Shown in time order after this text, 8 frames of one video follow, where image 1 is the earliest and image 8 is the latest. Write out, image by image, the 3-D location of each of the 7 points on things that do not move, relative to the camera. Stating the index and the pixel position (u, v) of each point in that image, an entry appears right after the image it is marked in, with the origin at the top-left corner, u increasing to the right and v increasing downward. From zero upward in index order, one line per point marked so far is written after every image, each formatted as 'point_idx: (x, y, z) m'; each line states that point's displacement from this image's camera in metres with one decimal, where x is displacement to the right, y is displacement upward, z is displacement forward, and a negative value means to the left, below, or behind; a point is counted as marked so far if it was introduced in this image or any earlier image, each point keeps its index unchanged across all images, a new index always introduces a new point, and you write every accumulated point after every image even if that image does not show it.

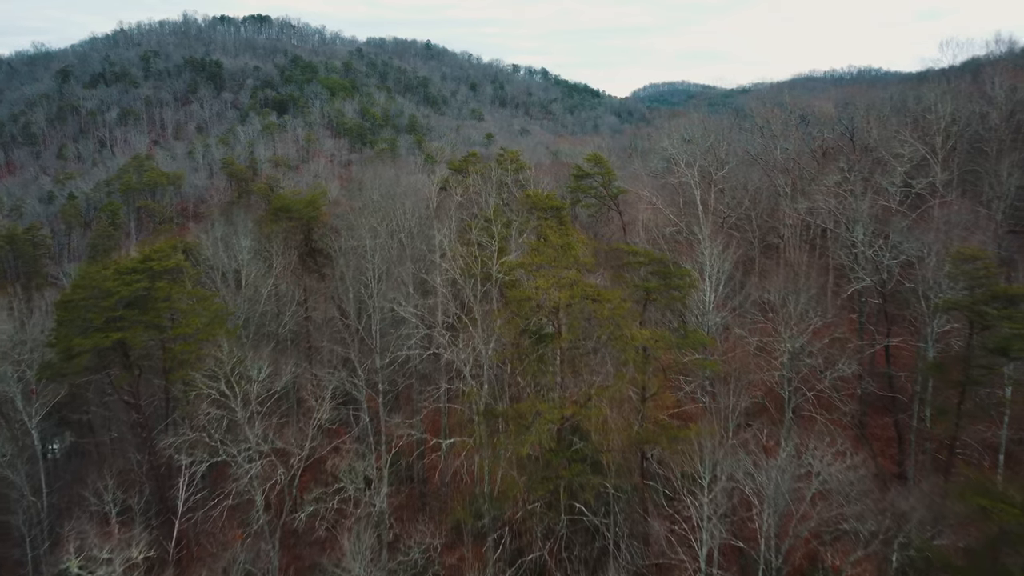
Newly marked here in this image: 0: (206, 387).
0: (-6.2, -2.0, +16.7) m
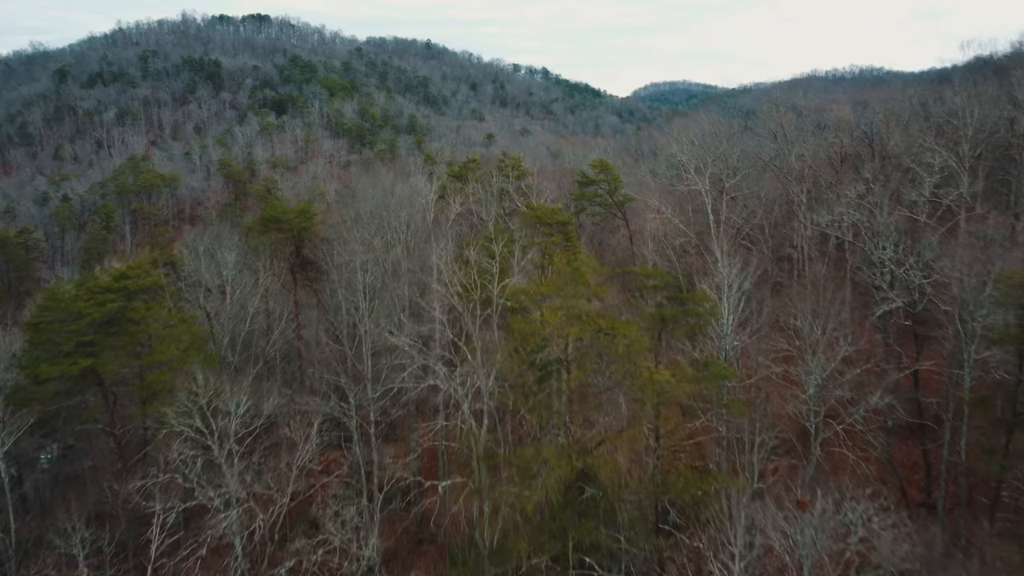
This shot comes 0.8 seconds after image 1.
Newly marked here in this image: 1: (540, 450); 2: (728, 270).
0: (-6.2, -2.5, +15.3) m
1: (+0.5, -2.6, +12.8) m
2: (+5.1, +0.4, +19.1) m
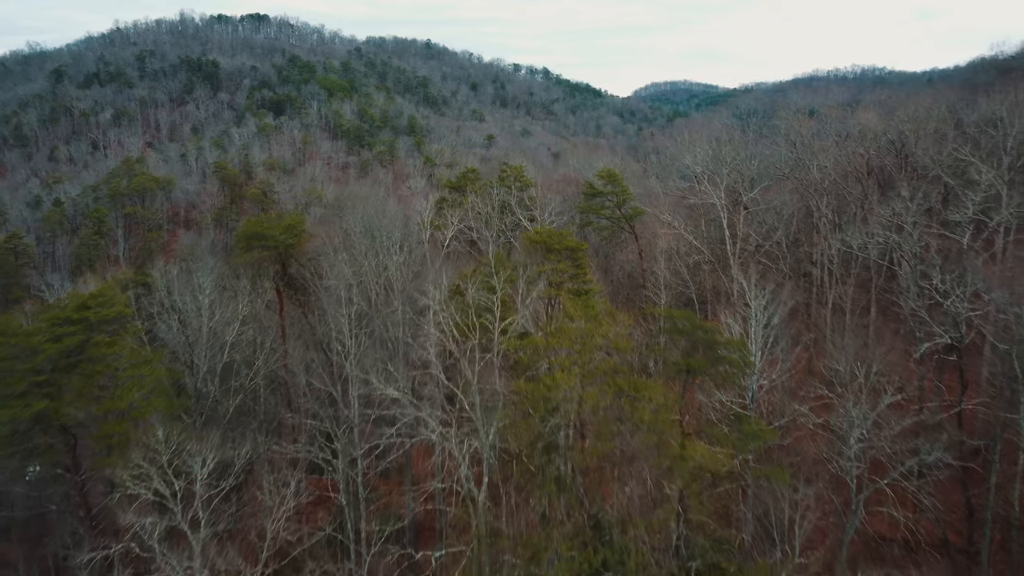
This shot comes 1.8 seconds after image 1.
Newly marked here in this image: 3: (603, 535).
0: (-6.1, -3.2, +13.3) m
1: (+0.5, -3.3, +10.9) m
2: (+5.2, -0.3, +17.2) m
3: (+1.2, -3.3, +10.9) m
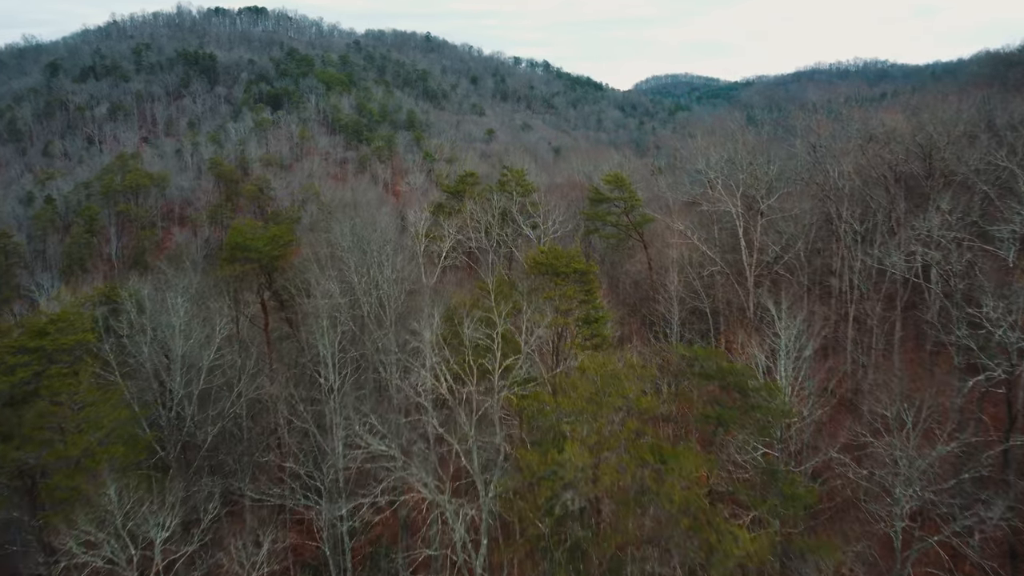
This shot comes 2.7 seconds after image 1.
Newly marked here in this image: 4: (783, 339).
0: (-6.1, -3.8, +11.6) m
1: (+0.6, -3.9, +9.2) m
2: (+5.2, -0.8, +15.4) m
3: (+1.2, -3.9, +9.2) m
4: (+5.1, -0.9, +15.4) m
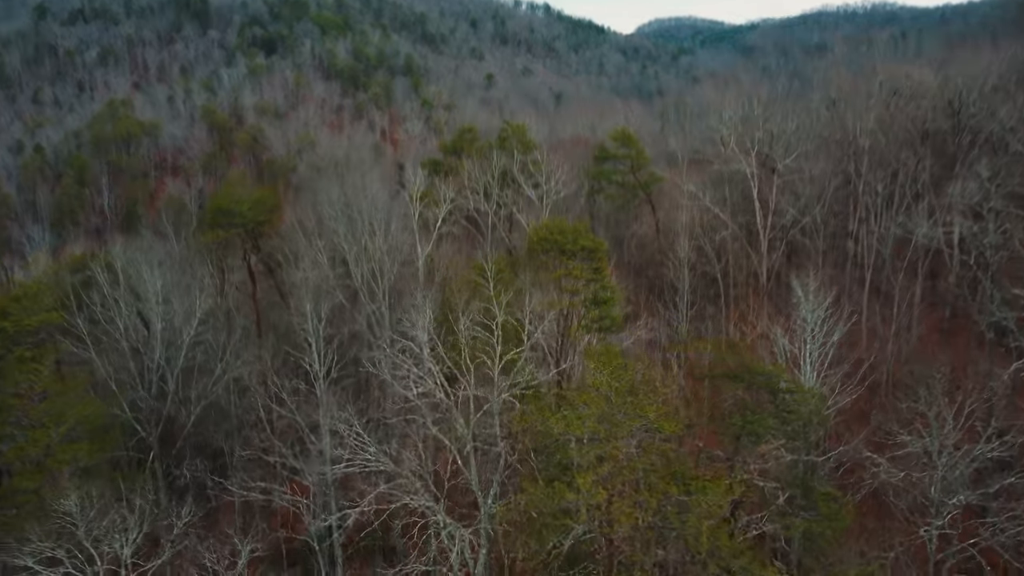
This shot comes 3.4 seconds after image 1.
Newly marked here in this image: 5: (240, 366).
0: (-6.0, -3.6, +10.5) m
1: (+0.6, -3.9, +8.1) m
2: (+5.2, -0.5, +14.1) m
3: (+1.3, -3.9, +8.1) m
4: (+5.1, -0.6, +14.1) m
5: (-6.4, -1.8, +19.1) m
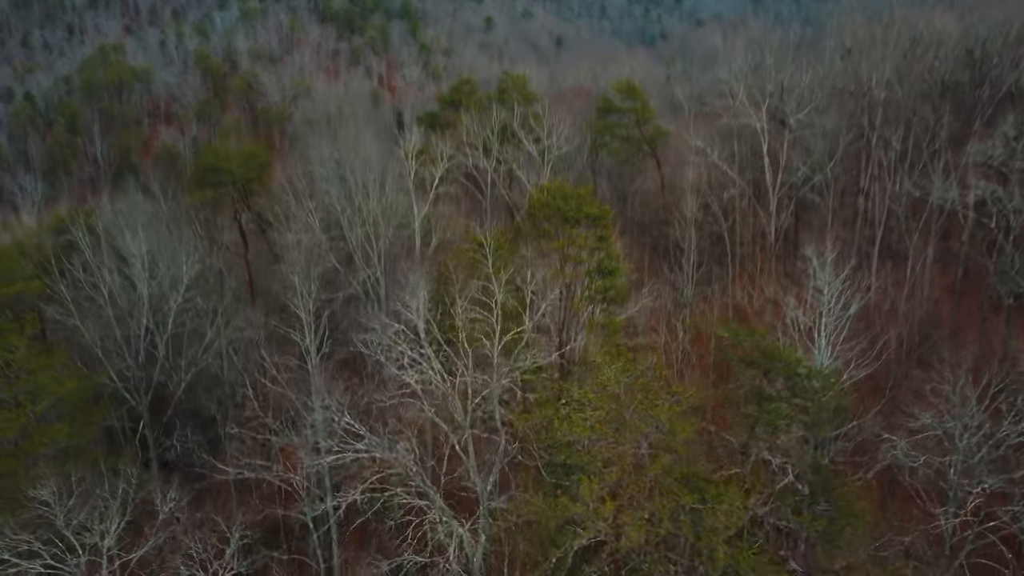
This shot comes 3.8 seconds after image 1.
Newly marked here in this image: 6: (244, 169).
0: (-6.0, -3.4, +10.0) m
1: (+0.6, -3.8, +7.6) m
2: (+5.3, 0.0, +13.4) m
3: (+1.3, -3.8, +7.6) m
4: (+5.1, -0.1, +13.4) m
5: (-6.4, -1.0, +18.4) m
6: (-6.3, +2.7, +18.8) m
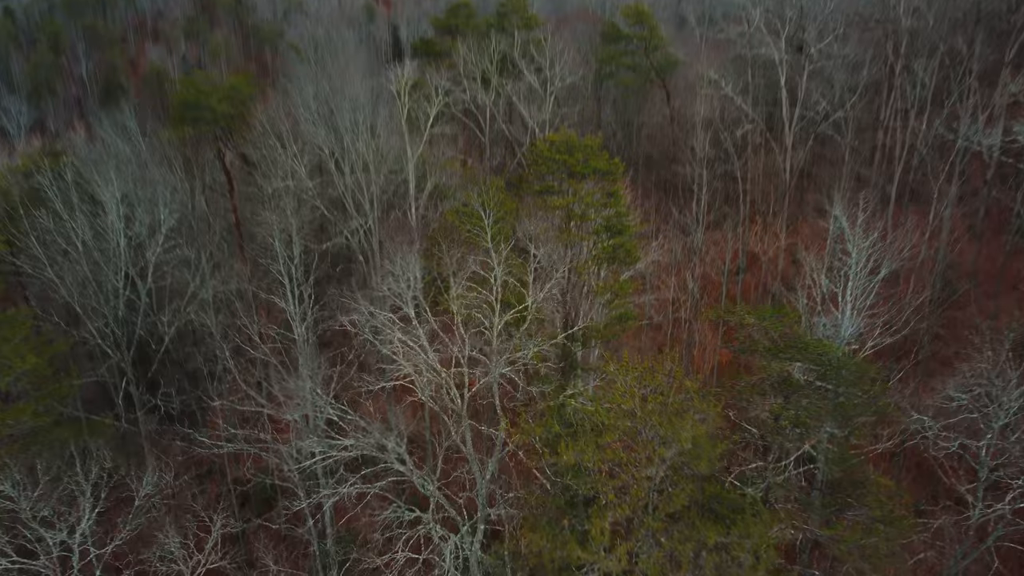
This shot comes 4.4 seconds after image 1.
0: (-6.0, -3.1, +9.3) m
1: (+0.6, -3.8, +6.9) m
2: (+5.3, +0.6, +12.3) m
3: (+1.3, -3.8, +7.0) m
4: (+5.2, +0.5, +12.3) m
5: (-6.4, +0.1, +17.4) m
6: (-6.3, +3.8, +17.4) m
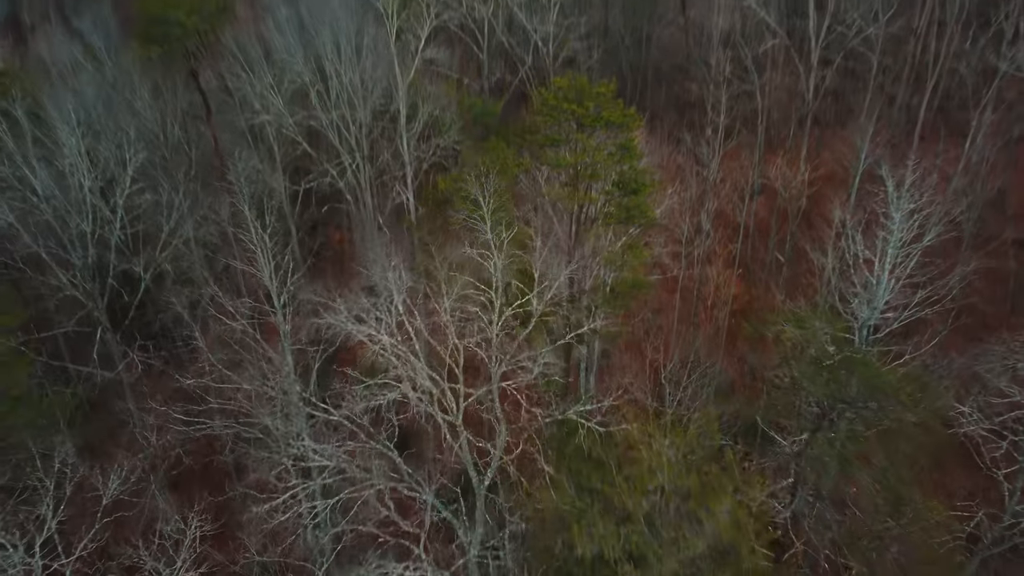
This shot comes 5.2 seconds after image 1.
0: (-6.0, -3.1, +8.4) m
1: (+0.6, -4.0, +6.2) m
2: (+5.3, +1.0, +11.0) m
3: (+1.3, -4.0, +6.3) m
4: (+5.2, +0.9, +11.0) m
5: (-6.3, +1.2, +16.1) m
6: (-6.3, +4.8, +15.6) m
